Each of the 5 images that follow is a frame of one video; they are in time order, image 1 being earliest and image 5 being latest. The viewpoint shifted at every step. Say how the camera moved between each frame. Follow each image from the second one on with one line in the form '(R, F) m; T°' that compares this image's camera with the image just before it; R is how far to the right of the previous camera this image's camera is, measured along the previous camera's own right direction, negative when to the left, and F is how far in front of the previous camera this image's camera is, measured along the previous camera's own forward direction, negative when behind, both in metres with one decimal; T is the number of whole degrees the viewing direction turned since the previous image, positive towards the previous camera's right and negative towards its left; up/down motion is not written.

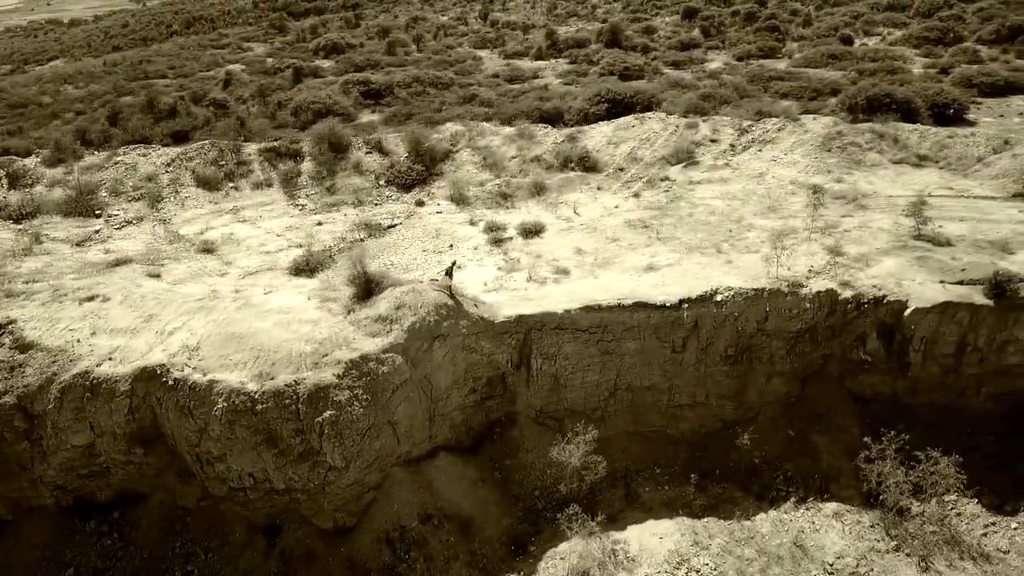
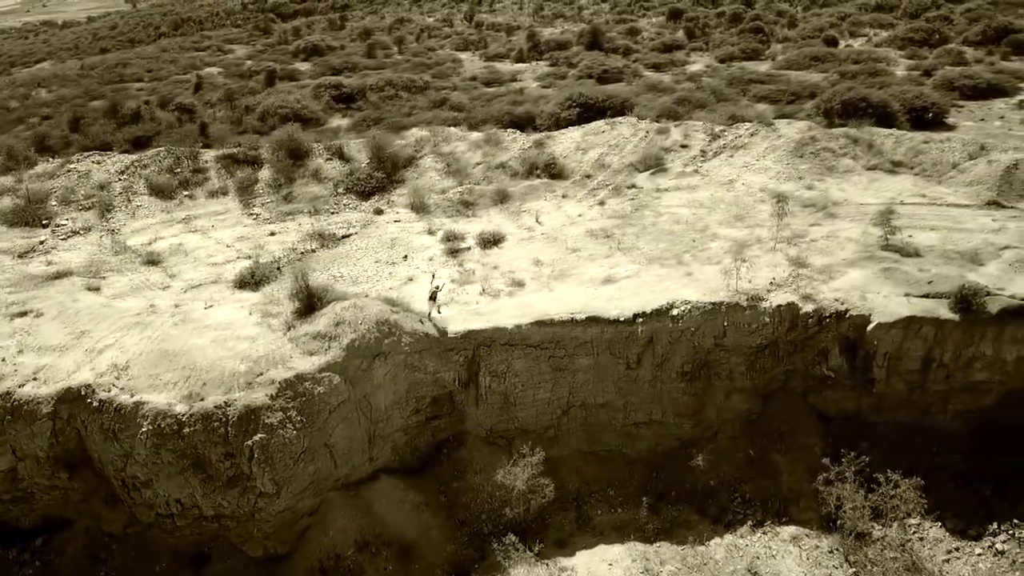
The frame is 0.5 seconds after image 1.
(+0.5, +0.4) m; 0°
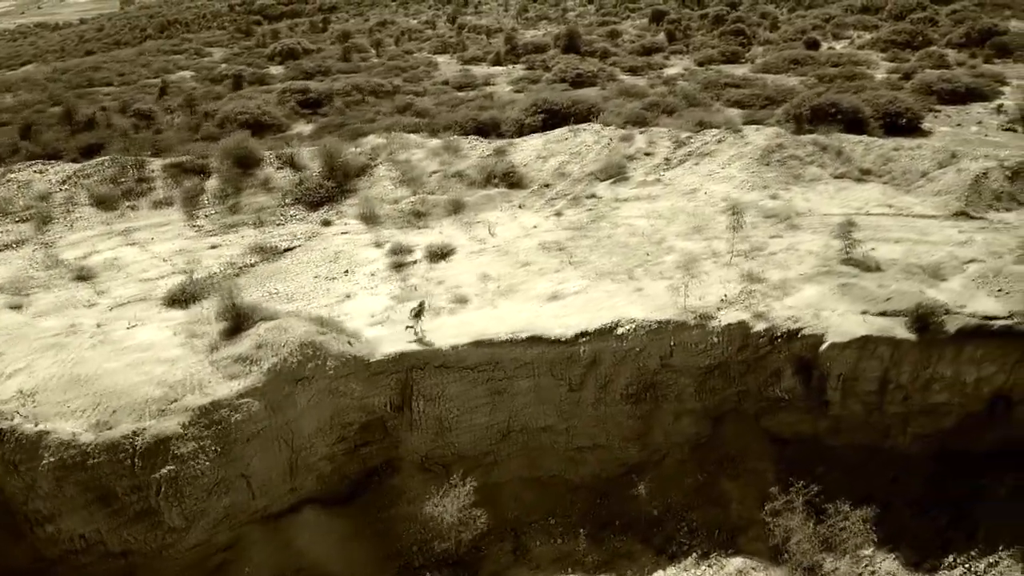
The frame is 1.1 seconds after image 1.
(+0.6, +0.4) m; 0°
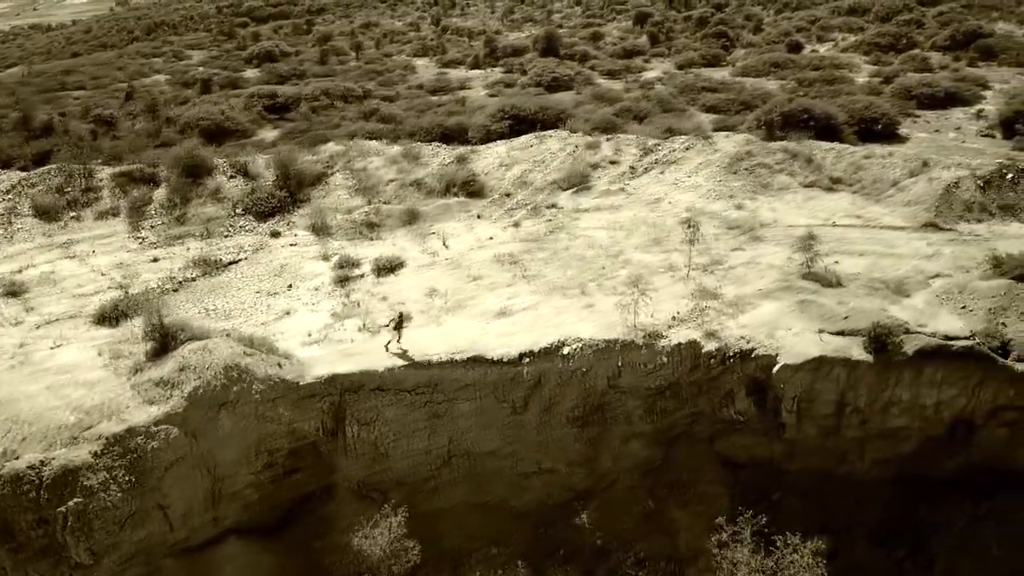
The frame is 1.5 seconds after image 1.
(+0.6, +0.4) m; 0°
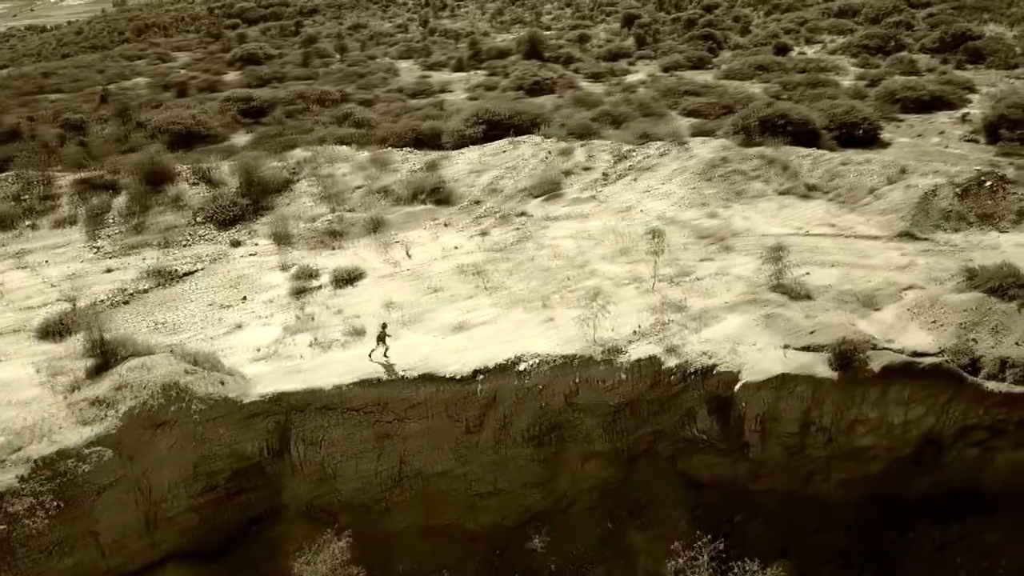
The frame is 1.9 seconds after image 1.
(+0.4, +0.3) m; 0°
